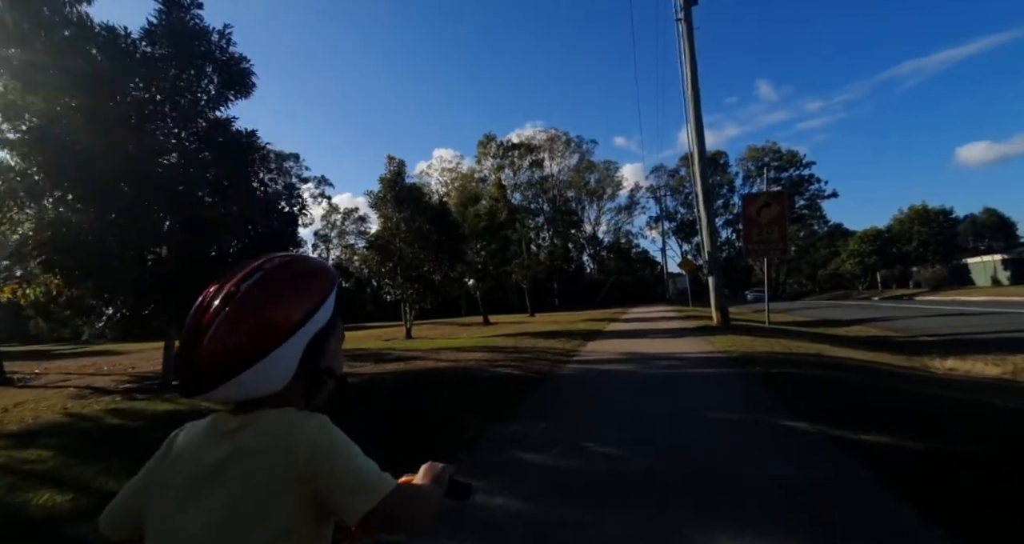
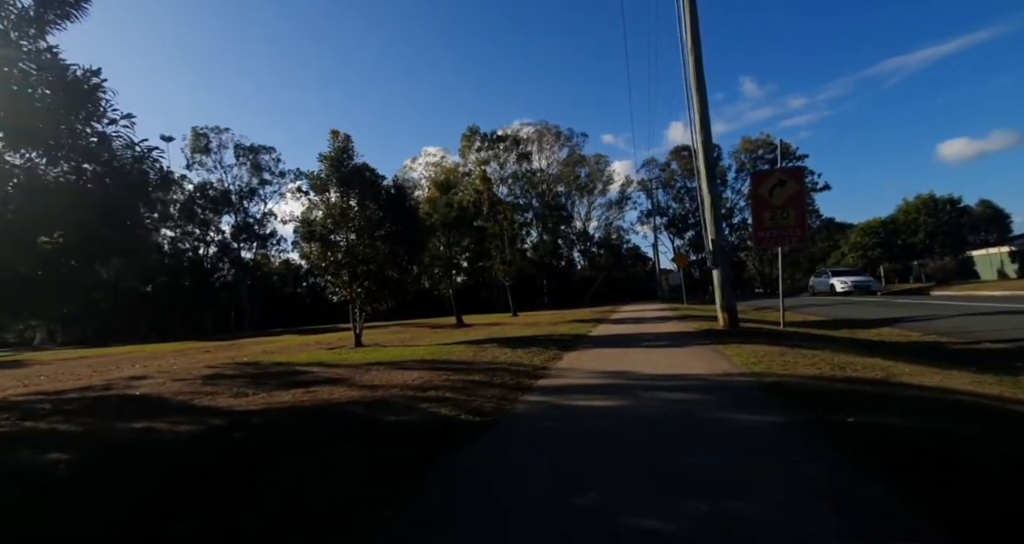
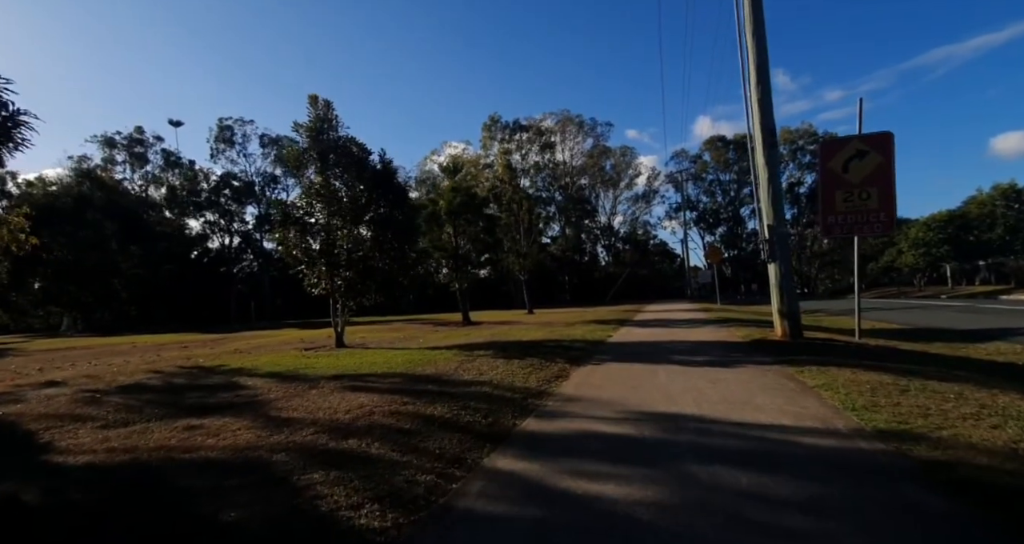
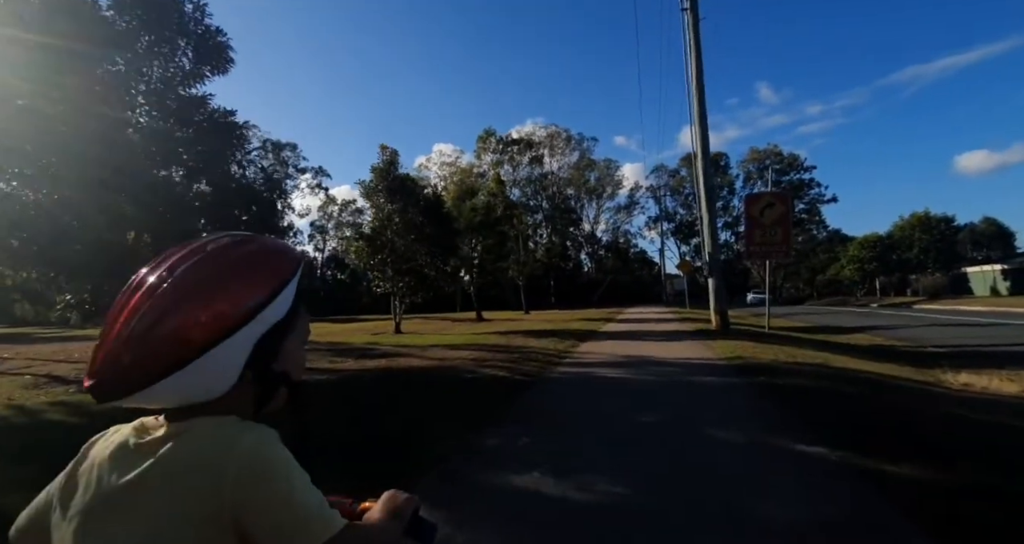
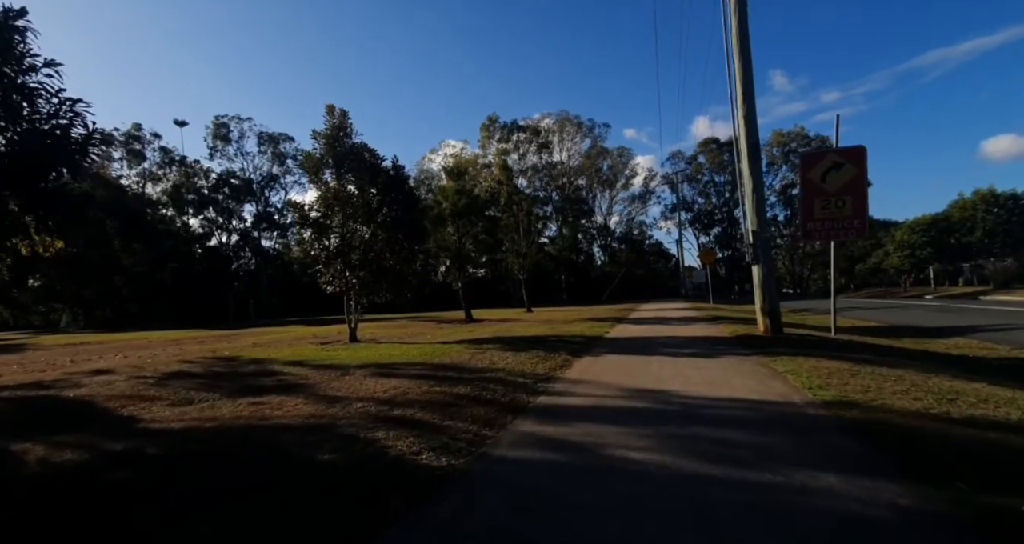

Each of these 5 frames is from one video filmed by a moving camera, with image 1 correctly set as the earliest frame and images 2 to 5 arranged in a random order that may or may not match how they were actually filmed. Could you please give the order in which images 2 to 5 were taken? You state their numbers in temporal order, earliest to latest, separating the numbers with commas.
4, 2, 5, 3
